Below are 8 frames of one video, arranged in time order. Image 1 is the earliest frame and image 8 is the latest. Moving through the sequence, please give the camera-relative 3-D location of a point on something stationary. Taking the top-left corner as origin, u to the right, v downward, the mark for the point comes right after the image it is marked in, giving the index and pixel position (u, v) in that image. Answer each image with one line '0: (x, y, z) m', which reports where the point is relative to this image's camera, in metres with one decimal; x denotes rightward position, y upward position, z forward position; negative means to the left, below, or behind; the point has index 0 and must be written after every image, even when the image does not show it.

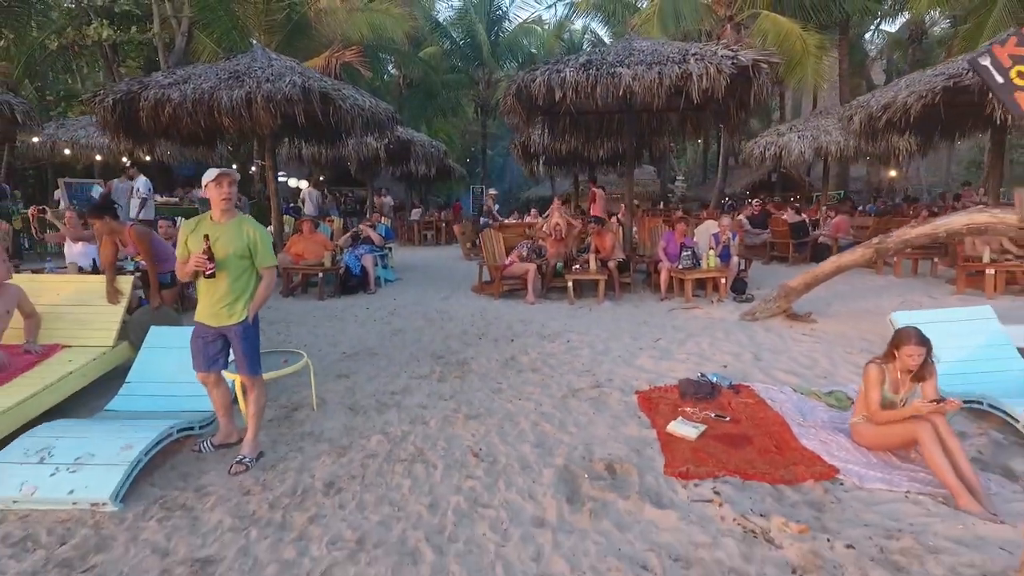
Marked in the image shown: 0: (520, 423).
0: (0.0, -0.5, +3.8) m
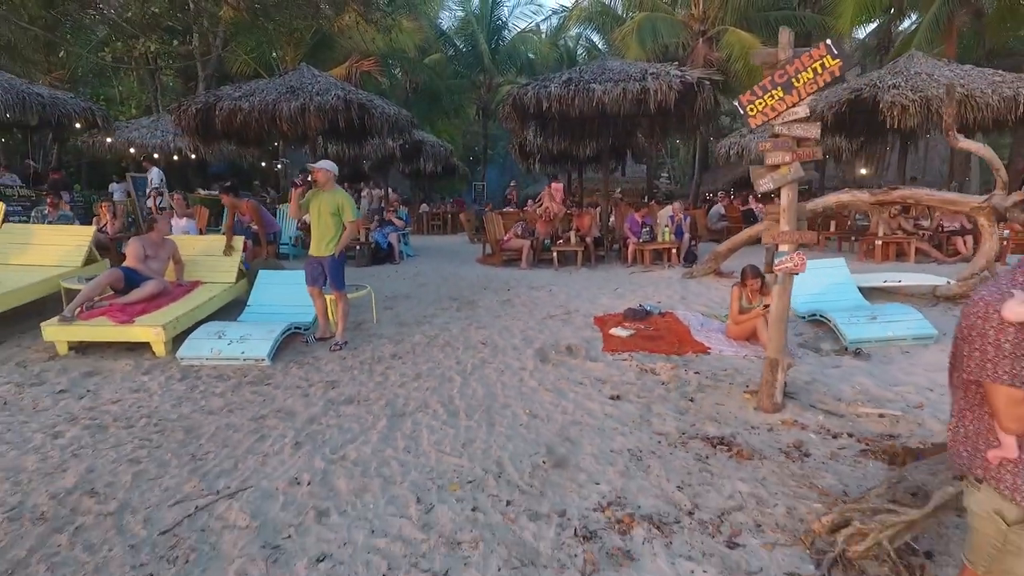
0: (0.0, -0.2, +5.7) m
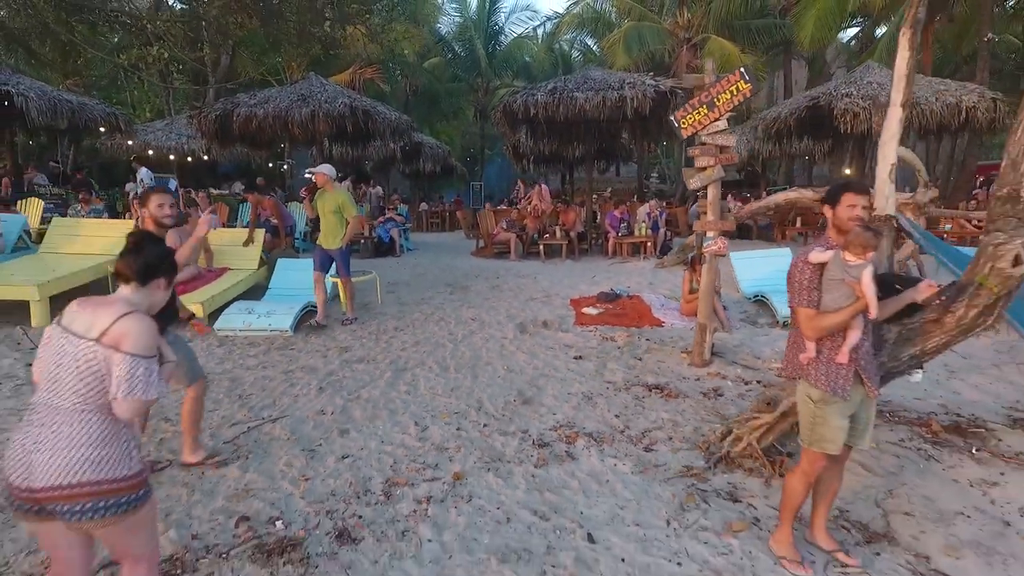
0: (-0.1, -0.1, +6.6) m
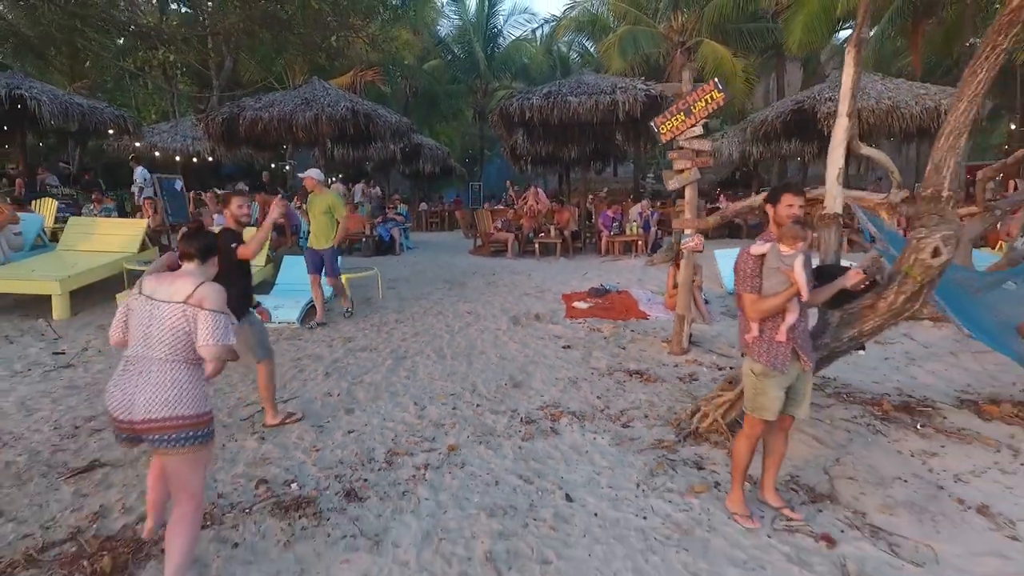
0: (-0.1, -0.1, +6.9) m
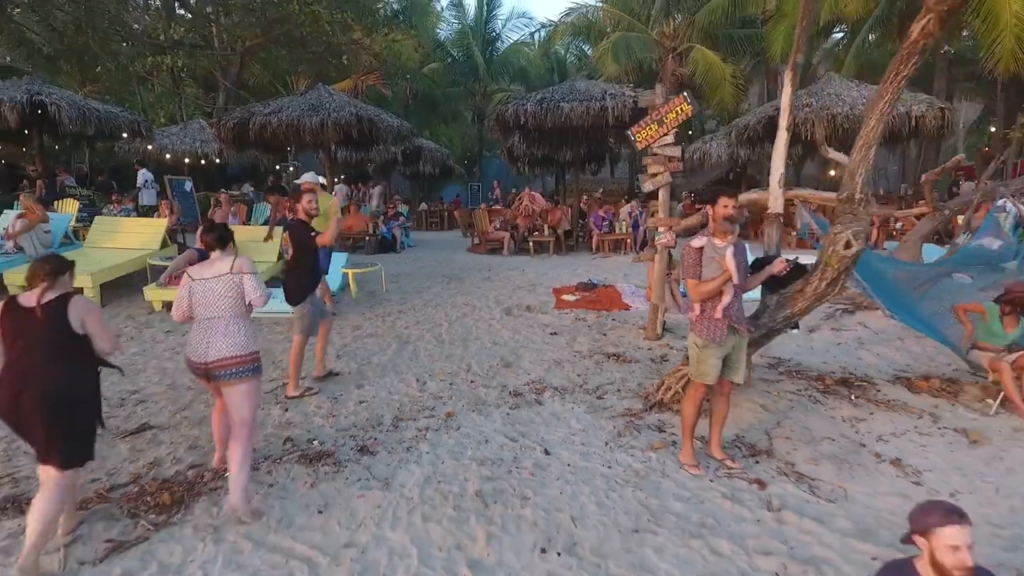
0: (-0.2, -0.1, +7.5) m
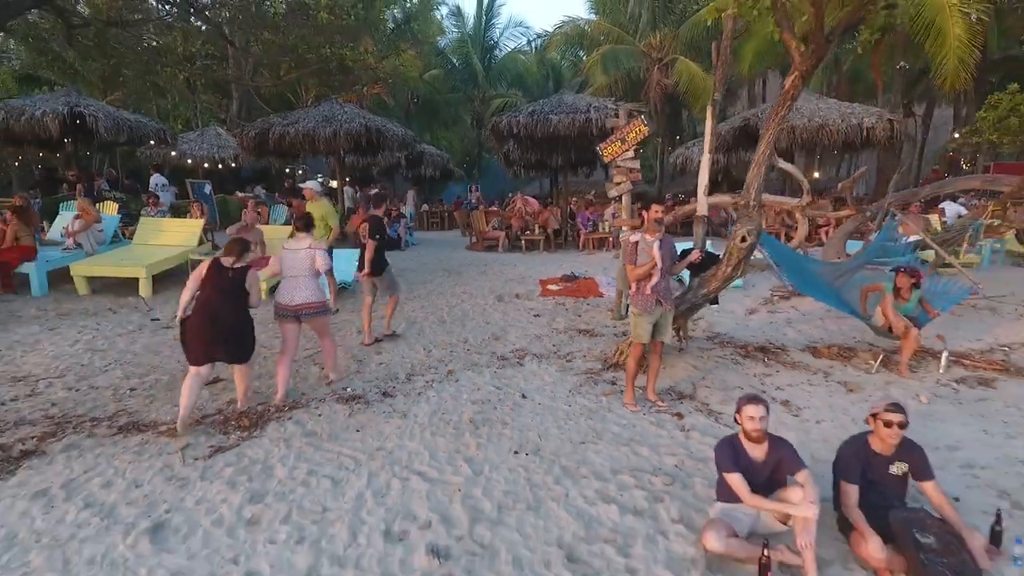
0: (-0.2, 0.0, +8.7) m
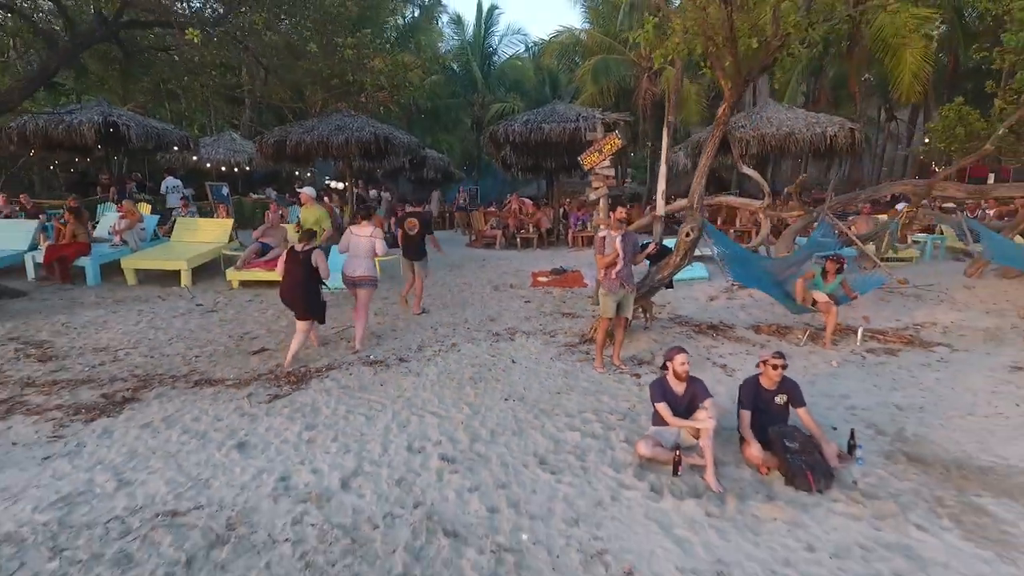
0: (-0.3, +0.1, +9.8) m
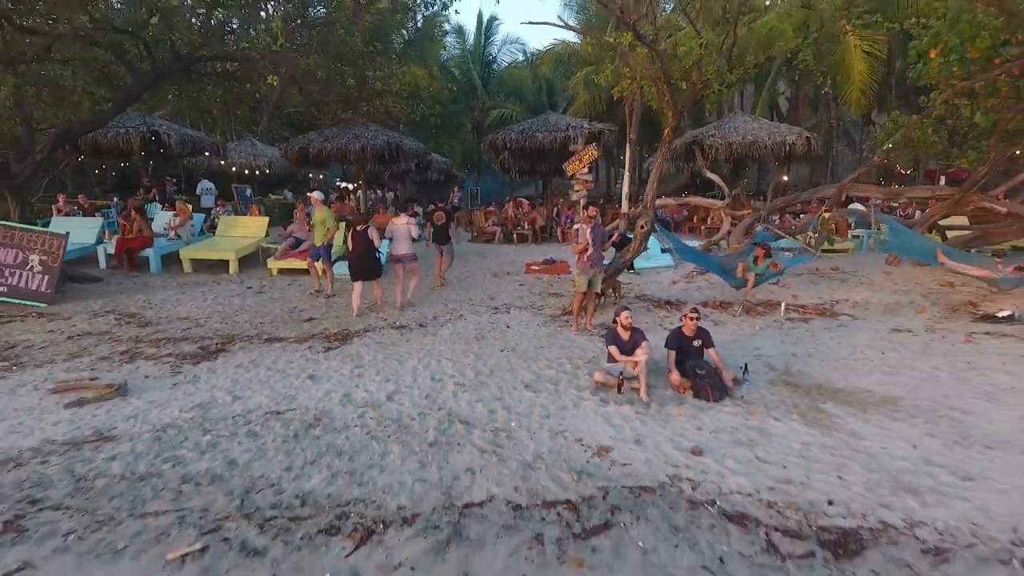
0: (-0.3, +0.2, +11.5) m
